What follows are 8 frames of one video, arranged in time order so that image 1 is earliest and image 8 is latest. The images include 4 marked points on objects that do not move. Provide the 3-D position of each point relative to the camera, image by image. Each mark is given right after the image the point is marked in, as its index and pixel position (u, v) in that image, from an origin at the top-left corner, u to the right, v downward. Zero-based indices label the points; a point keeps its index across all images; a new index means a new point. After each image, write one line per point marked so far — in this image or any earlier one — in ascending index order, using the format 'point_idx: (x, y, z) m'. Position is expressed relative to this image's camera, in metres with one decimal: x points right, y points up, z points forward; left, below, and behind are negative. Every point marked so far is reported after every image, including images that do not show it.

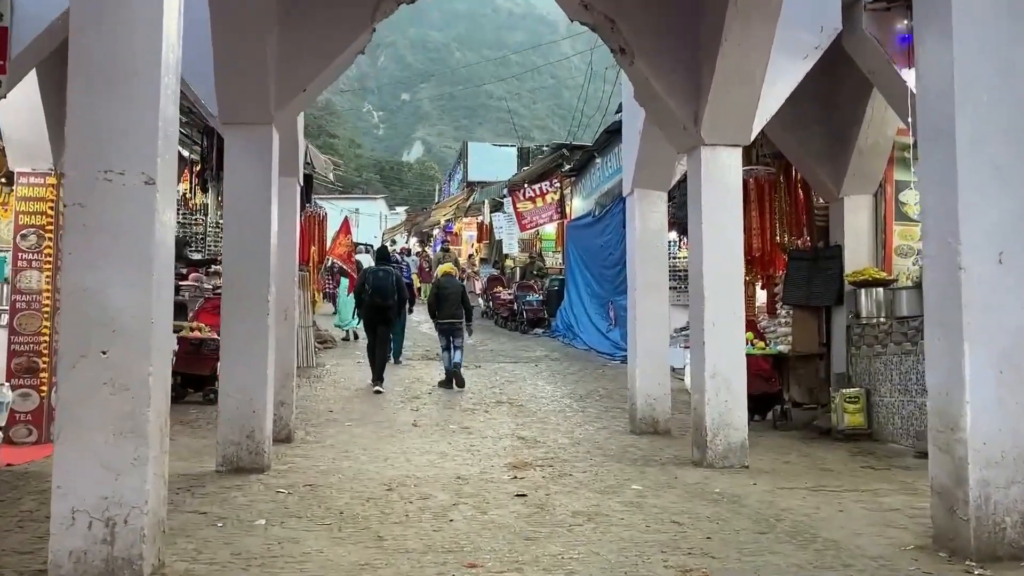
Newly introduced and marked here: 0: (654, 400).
0: (+0.8, -0.7, +9.1) m
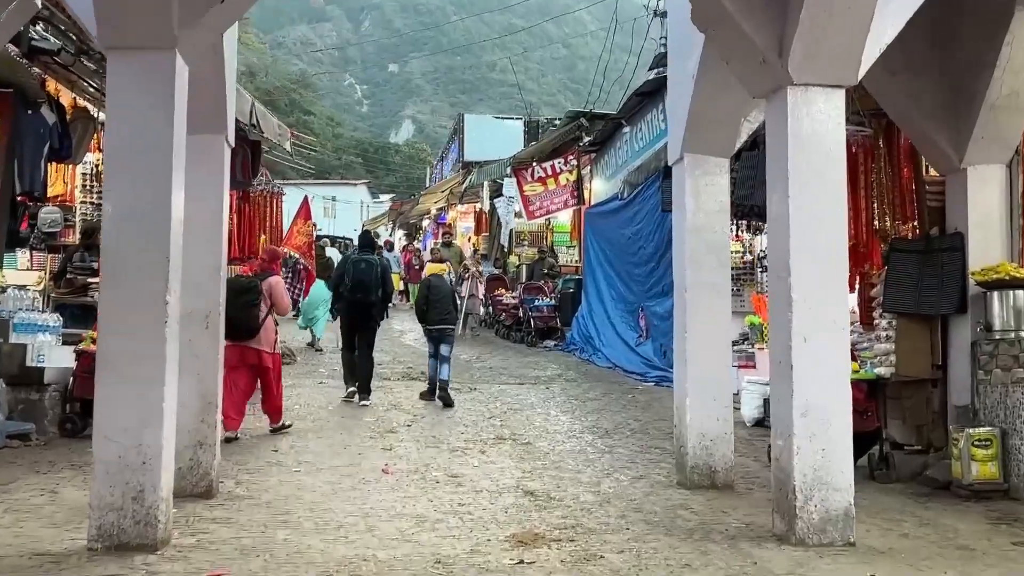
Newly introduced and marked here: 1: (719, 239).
0: (+0.9, -0.7, +6.7) m
1: (+0.9, +0.2, +6.7) m
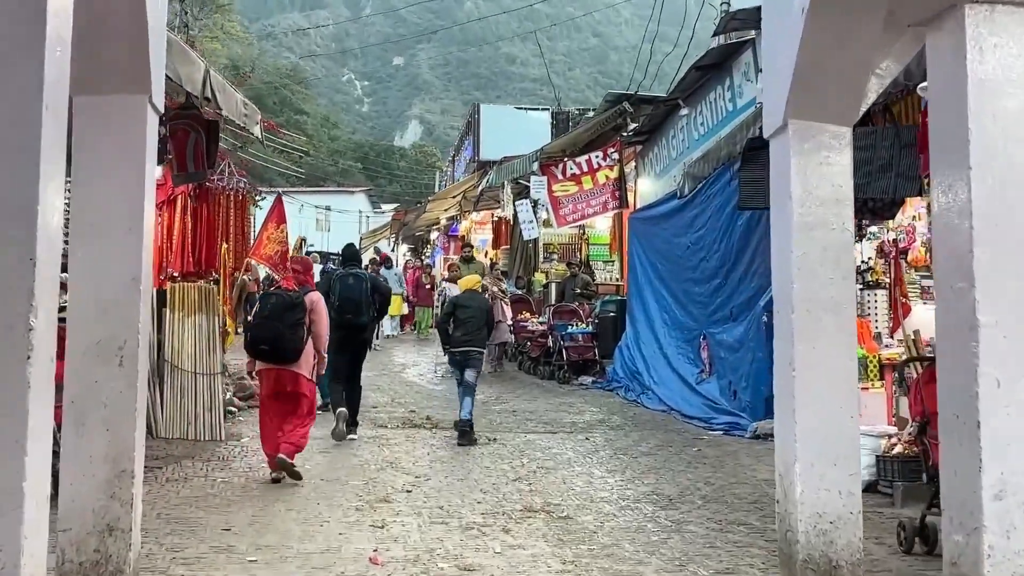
0: (+1.0, -0.7, +4.7) m
1: (+1.0, +0.1, +4.7) m
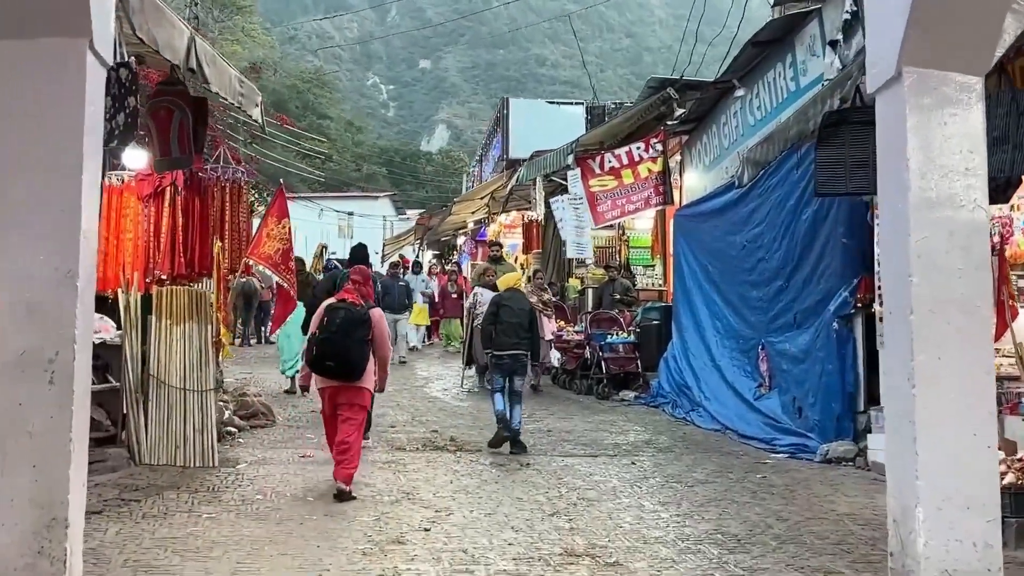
0: (+1.1, -0.7, +3.7) m
1: (+1.1, +0.2, +3.8) m
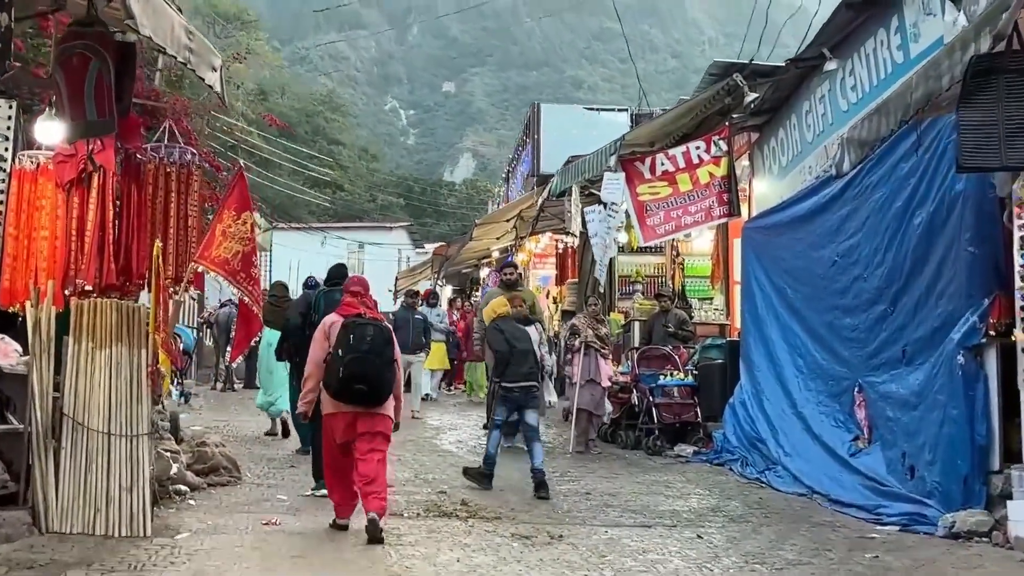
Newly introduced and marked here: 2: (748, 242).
0: (+1.1, -0.7, +2.2) m
1: (+1.1, +0.2, +2.2) m
2: (+1.1, +0.2, +6.9) m
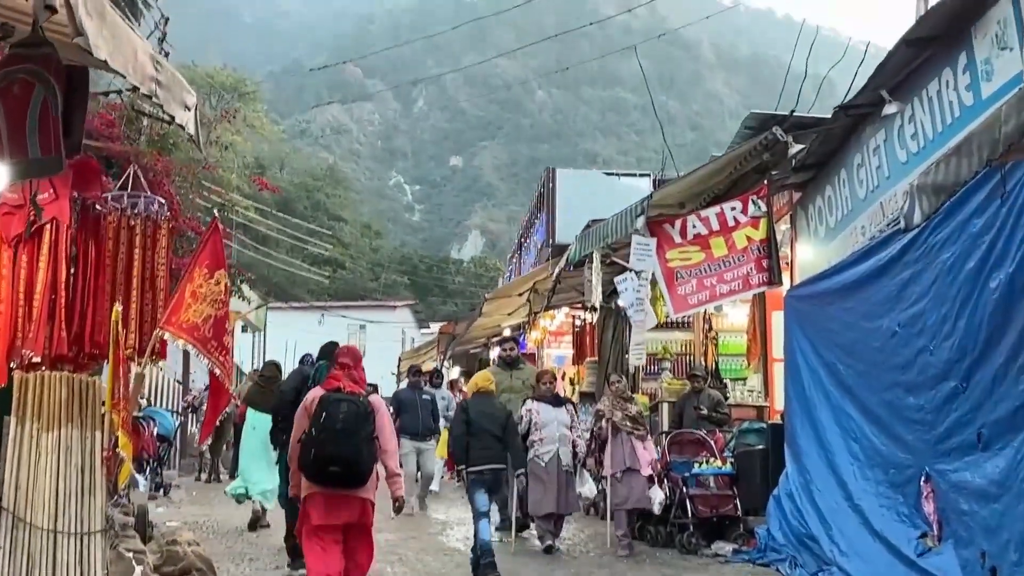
0: (+1.1, -0.7, +1.4) m
1: (+1.2, +0.2, +1.5) m
2: (+1.1, -0.1, +6.2) m
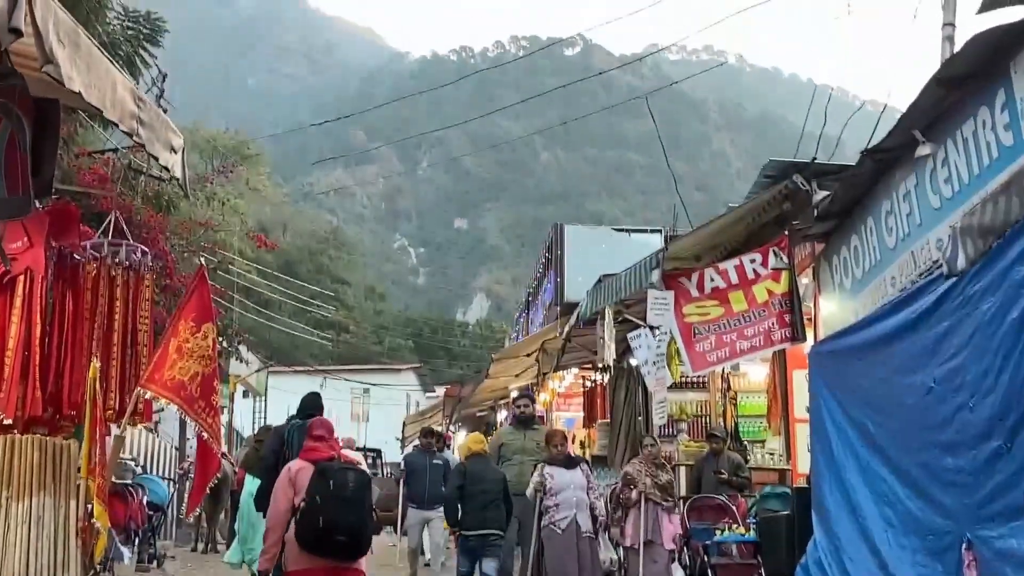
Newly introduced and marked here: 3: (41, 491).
0: (+1.2, -0.7, +1.1) m
1: (+1.2, +0.2, +1.2) m
2: (+1.2, -0.3, +5.8) m
3: (-1.2, -0.5, +3.8) m
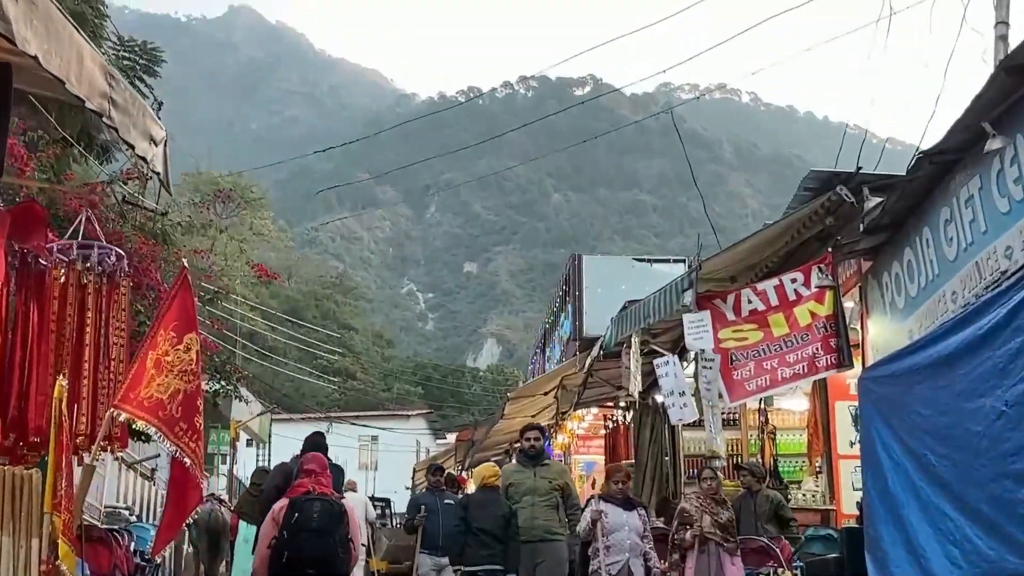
0: (+1.2, -0.6, +0.5) m
1: (+1.2, +0.3, +0.7) m
2: (+1.2, -0.4, +5.3) m
3: (-1.1, -0.5, +3.3) m
